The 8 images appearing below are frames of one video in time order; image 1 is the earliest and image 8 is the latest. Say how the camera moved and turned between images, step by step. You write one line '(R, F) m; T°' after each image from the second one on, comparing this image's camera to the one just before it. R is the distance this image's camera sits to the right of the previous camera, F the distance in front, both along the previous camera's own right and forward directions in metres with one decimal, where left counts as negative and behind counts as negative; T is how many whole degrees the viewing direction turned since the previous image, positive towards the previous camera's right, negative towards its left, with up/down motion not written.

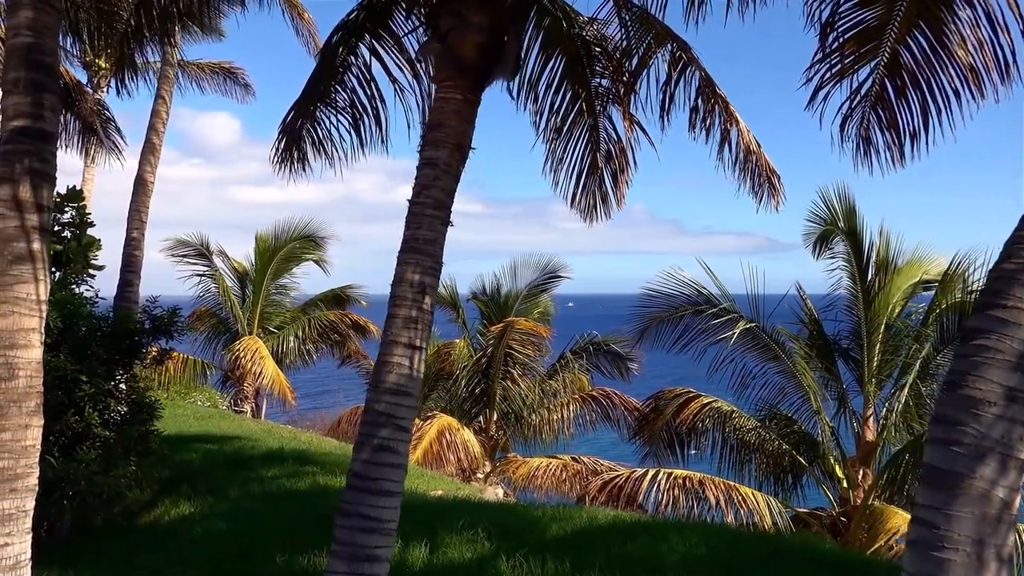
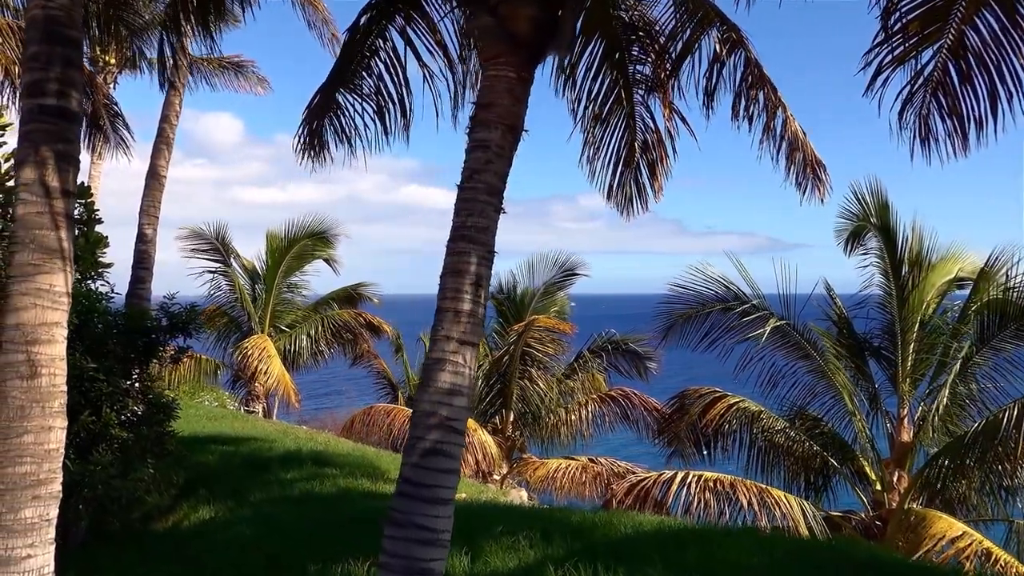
(-0.3, +0.3) m; 0°
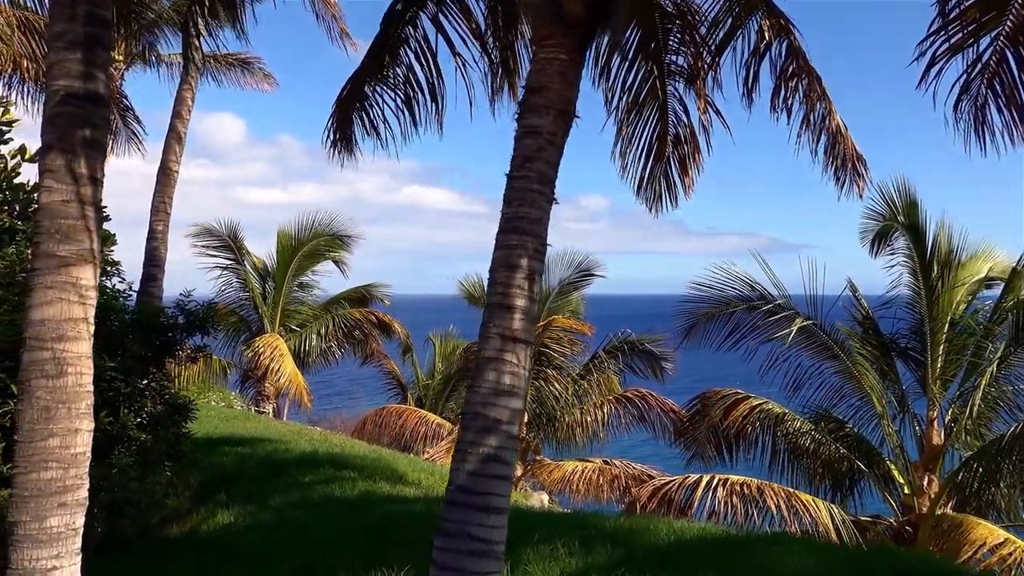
(-0.2, +0.2) m; 0°
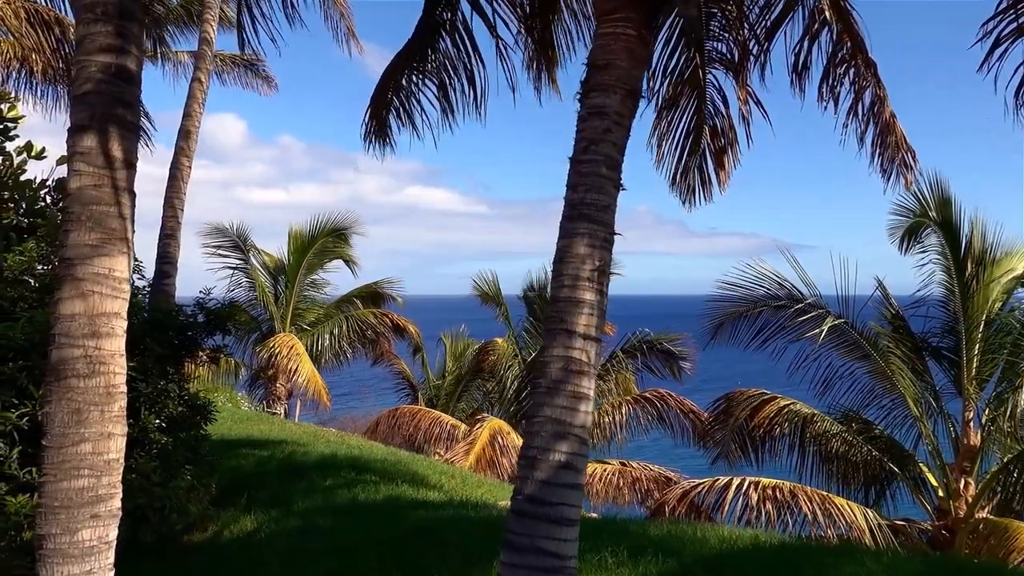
(-0.3, +0.3) m; 0°
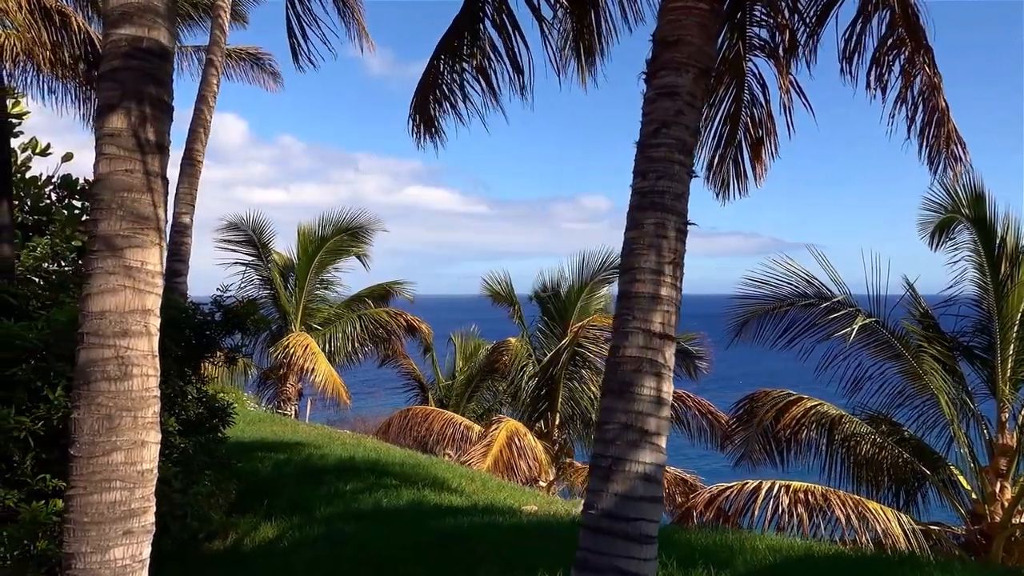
(-0.2, +0.2) m; 0°
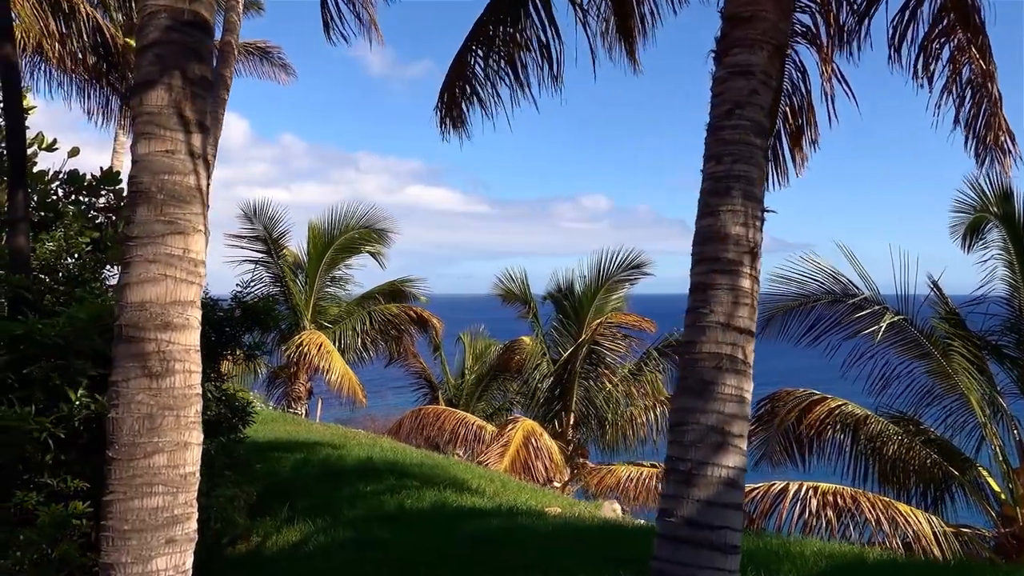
(-0.2, +0.2) m; 0°
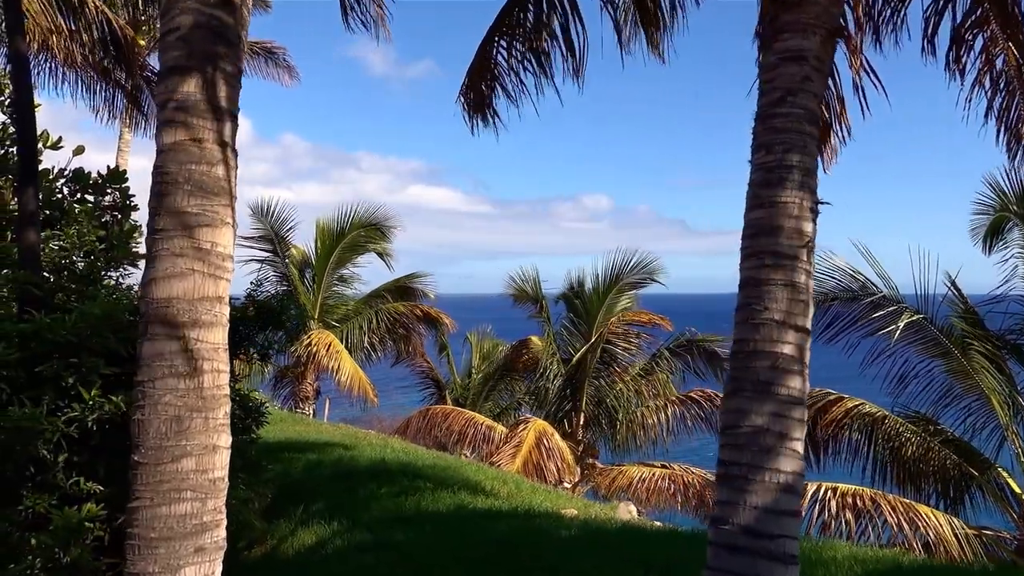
(-0.1, +0.1) m; 0°
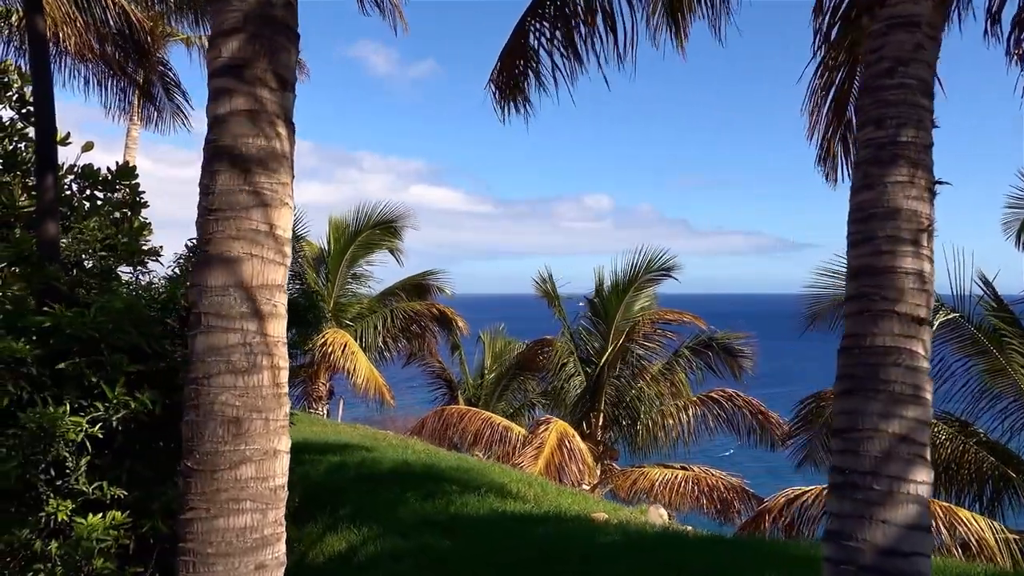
(-0.2, +0.2) m; 0°
